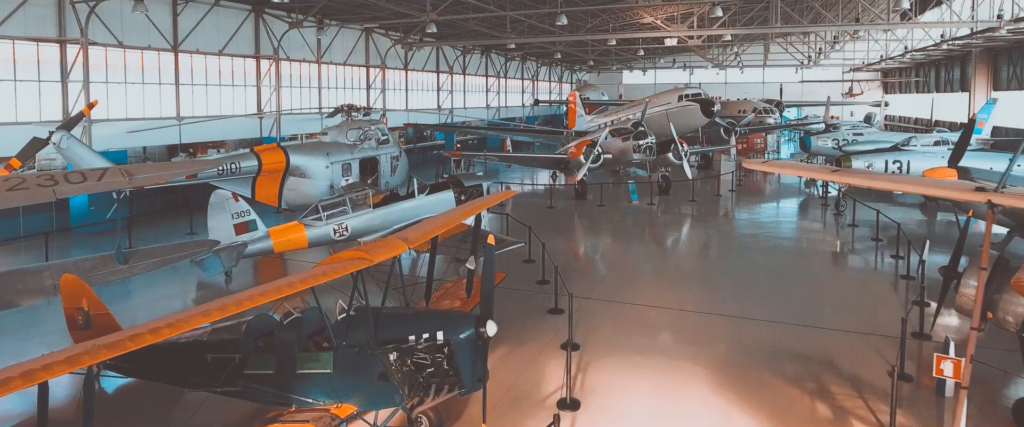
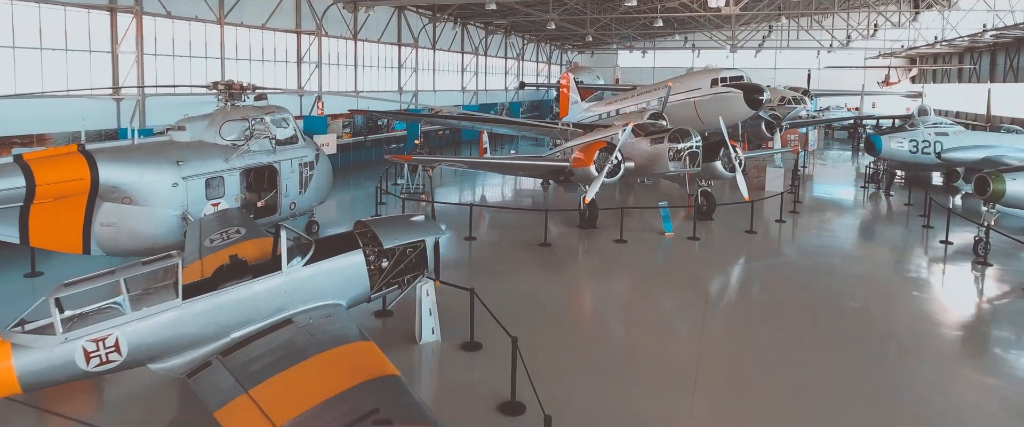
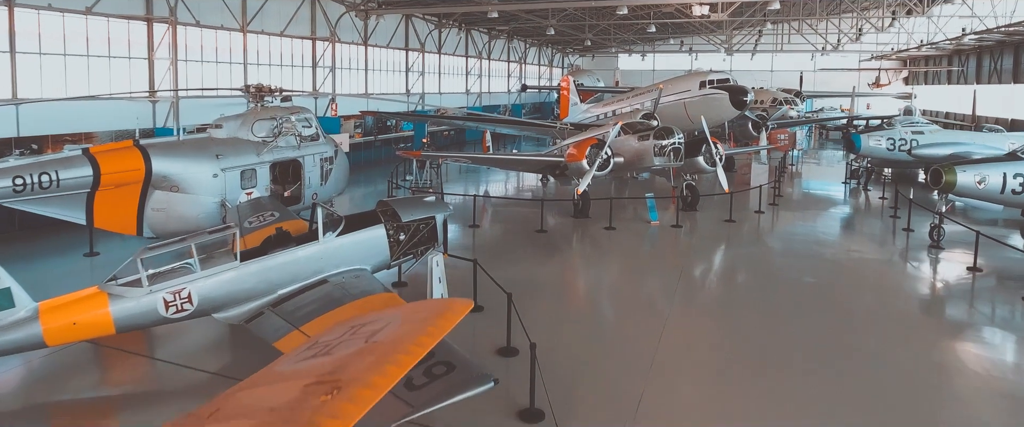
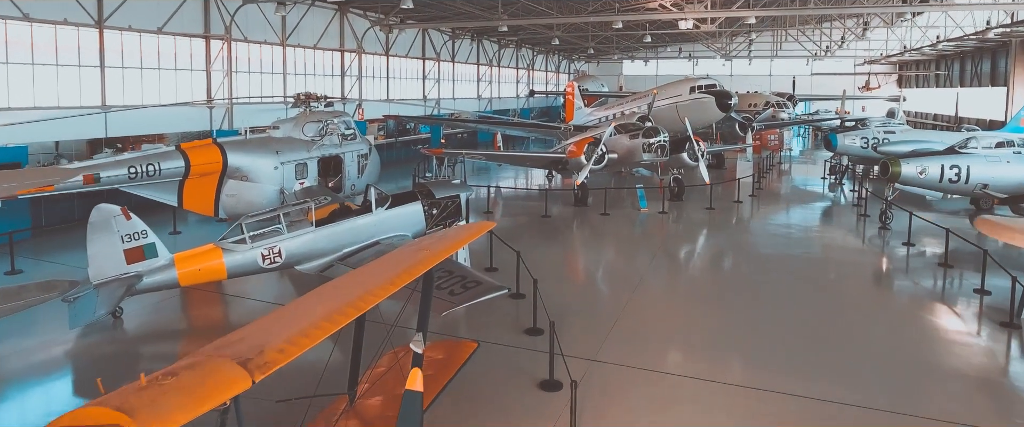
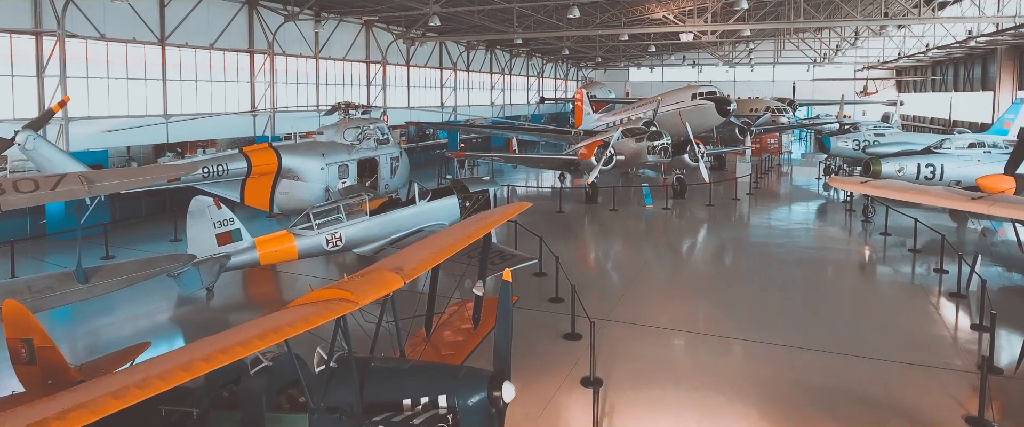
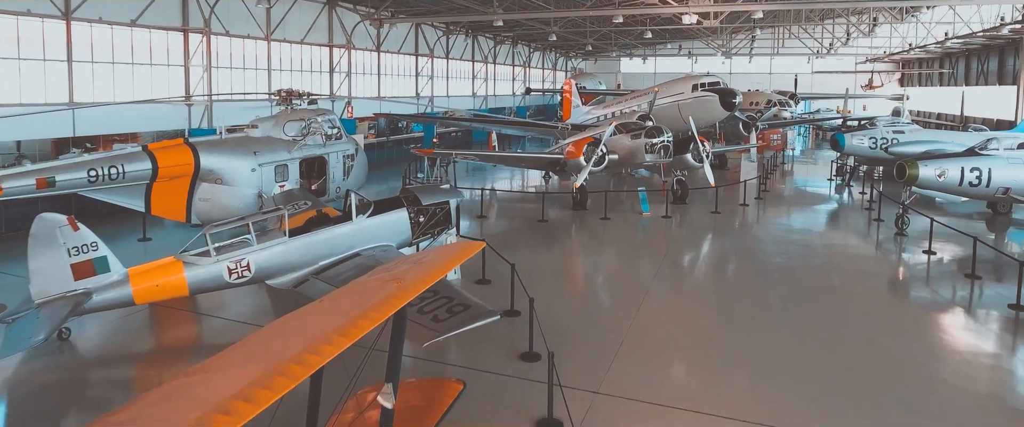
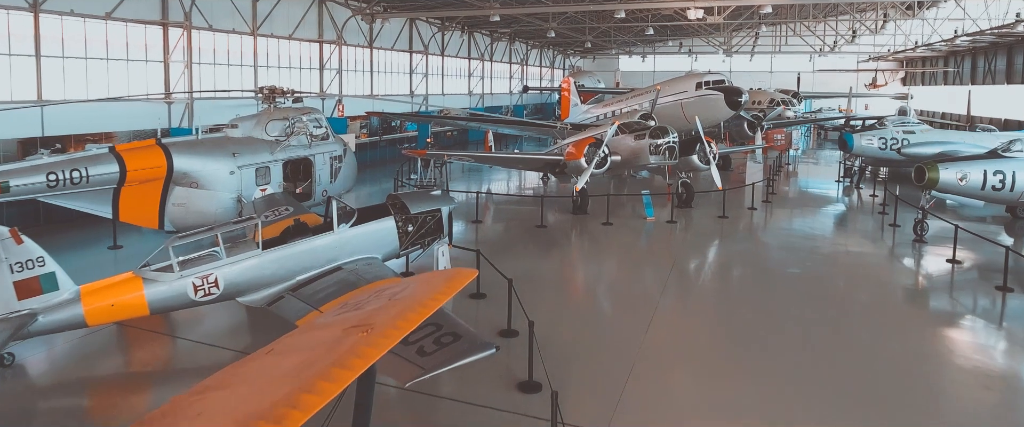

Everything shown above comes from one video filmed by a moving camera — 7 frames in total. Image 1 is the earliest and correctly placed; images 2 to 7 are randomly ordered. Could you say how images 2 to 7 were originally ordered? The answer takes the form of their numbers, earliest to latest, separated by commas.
5, 4, 6, 7, 3, 2
